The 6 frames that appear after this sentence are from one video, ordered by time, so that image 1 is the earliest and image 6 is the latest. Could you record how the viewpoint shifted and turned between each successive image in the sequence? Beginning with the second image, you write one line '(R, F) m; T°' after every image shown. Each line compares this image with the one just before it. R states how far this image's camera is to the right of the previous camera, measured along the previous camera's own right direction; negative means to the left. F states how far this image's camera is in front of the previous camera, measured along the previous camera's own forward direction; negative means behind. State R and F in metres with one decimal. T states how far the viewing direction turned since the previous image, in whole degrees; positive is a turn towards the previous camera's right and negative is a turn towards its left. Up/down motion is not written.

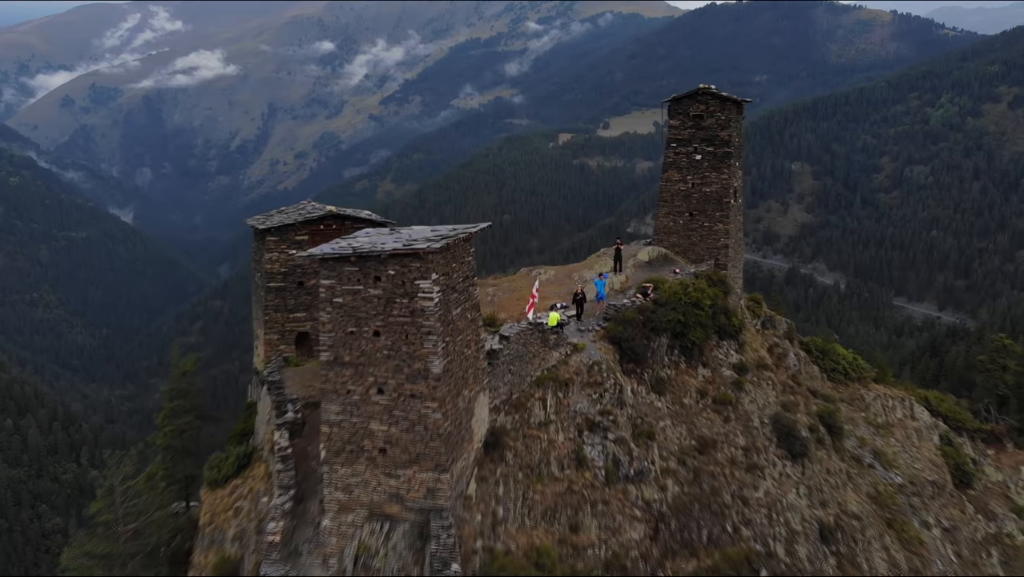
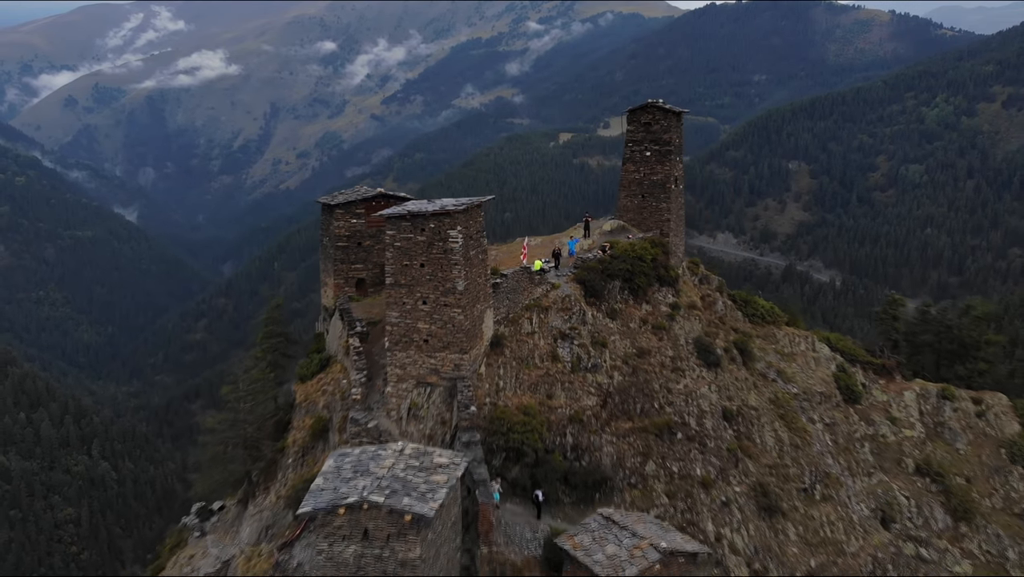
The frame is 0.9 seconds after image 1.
(0.0, -2.3) m; 0°
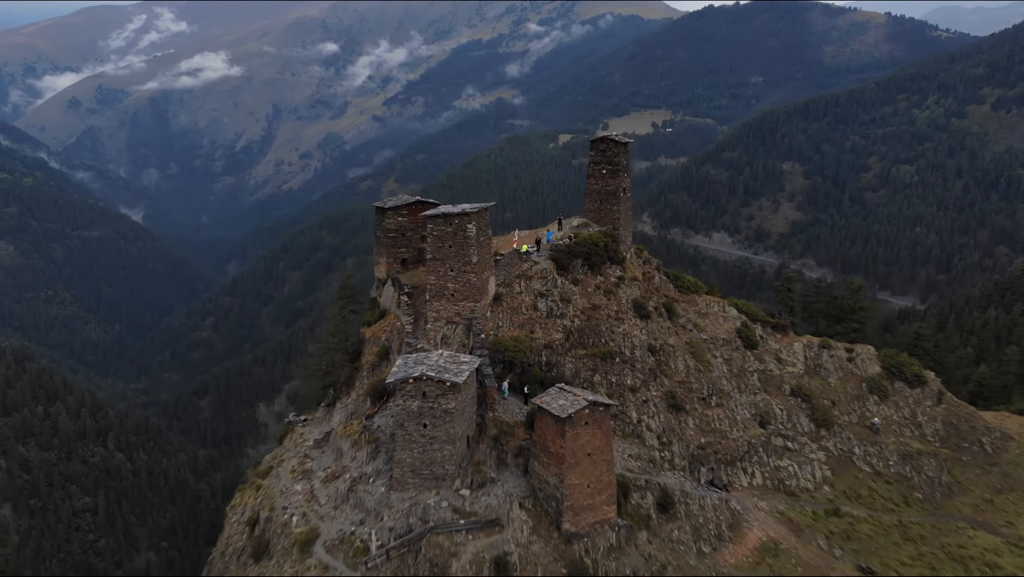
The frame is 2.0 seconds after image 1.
(+0.1, -3.7) m; 0°
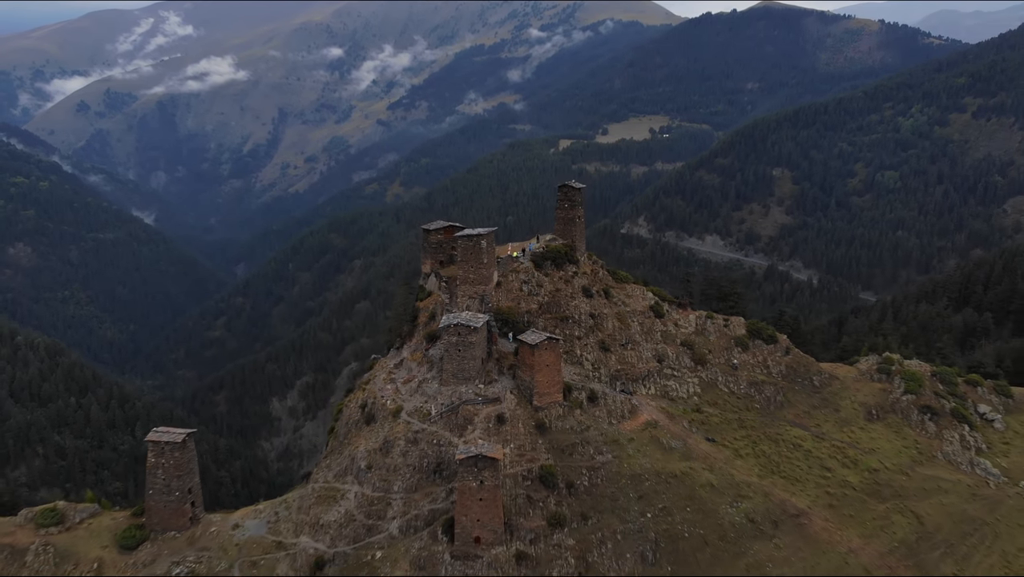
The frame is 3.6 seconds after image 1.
(+0.1, -7.4) m; 0°
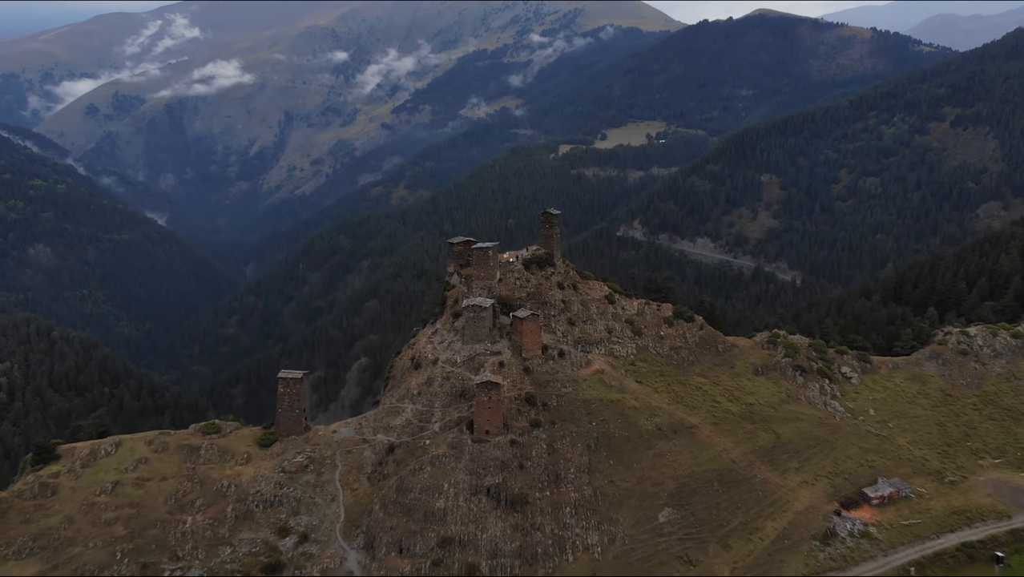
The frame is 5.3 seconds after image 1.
(+0.1, -9.0) m; 0°
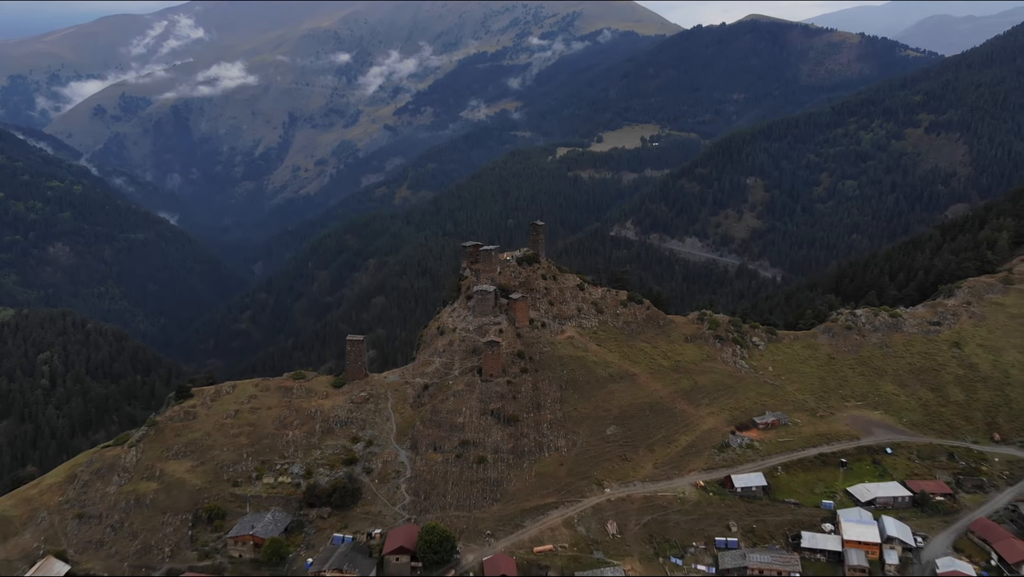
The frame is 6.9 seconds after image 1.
(+0.1, -10.9) m; 0°
